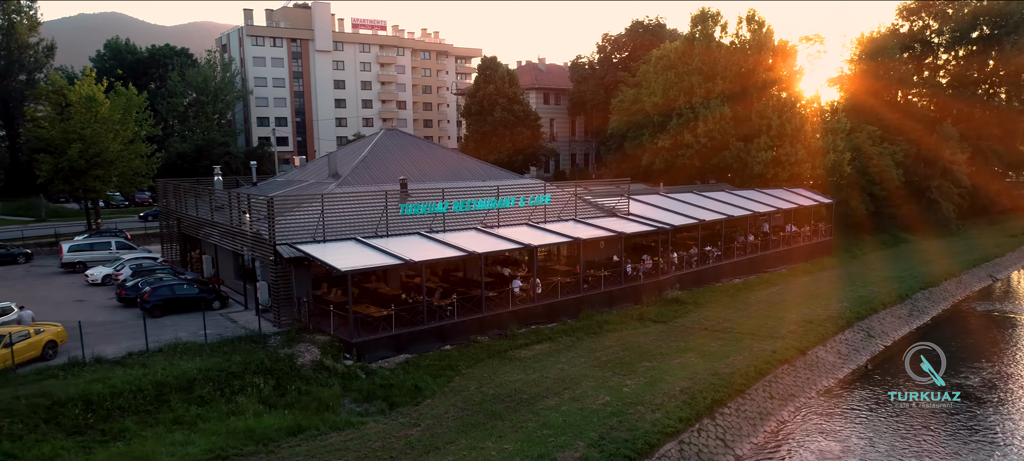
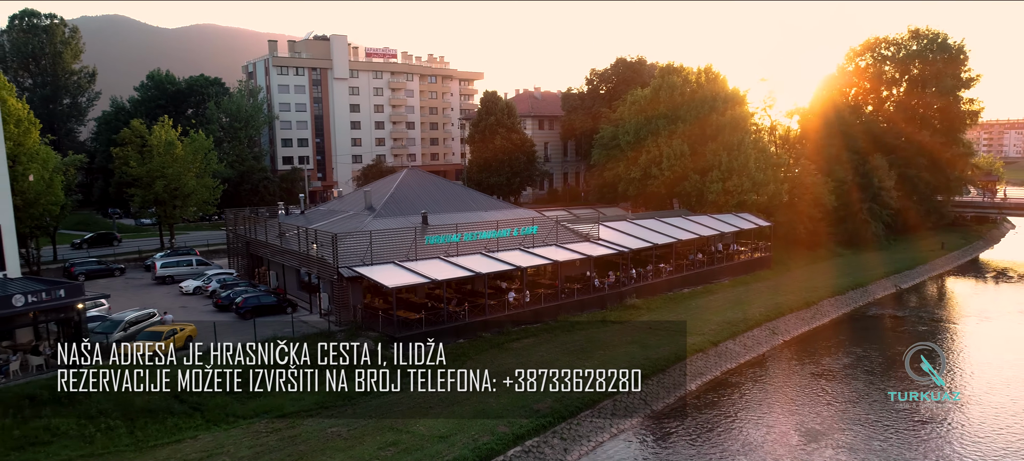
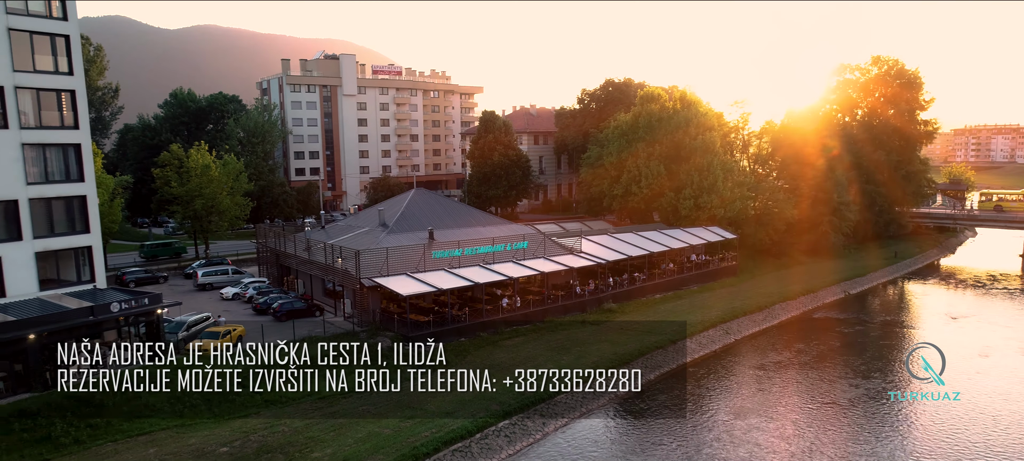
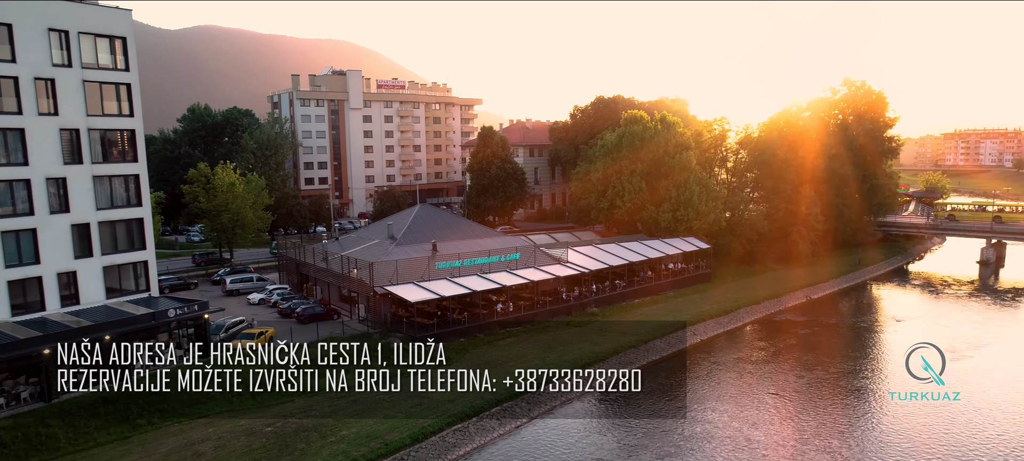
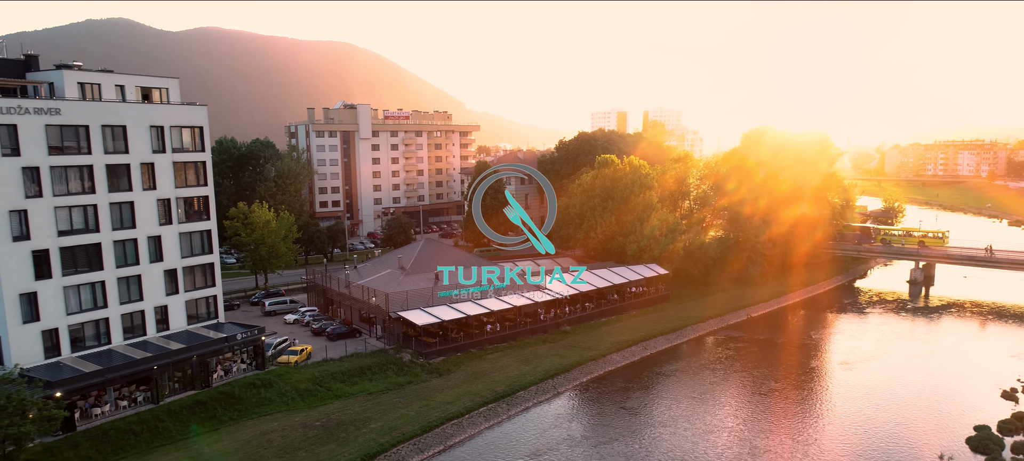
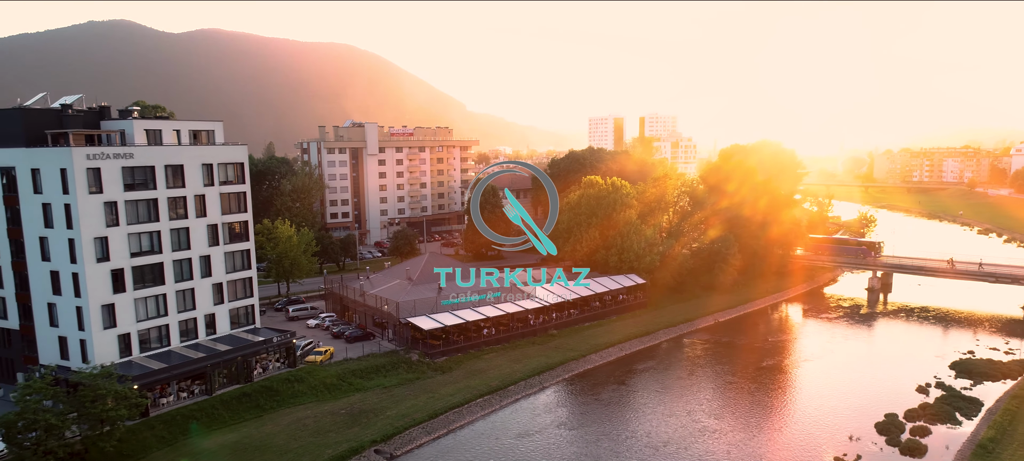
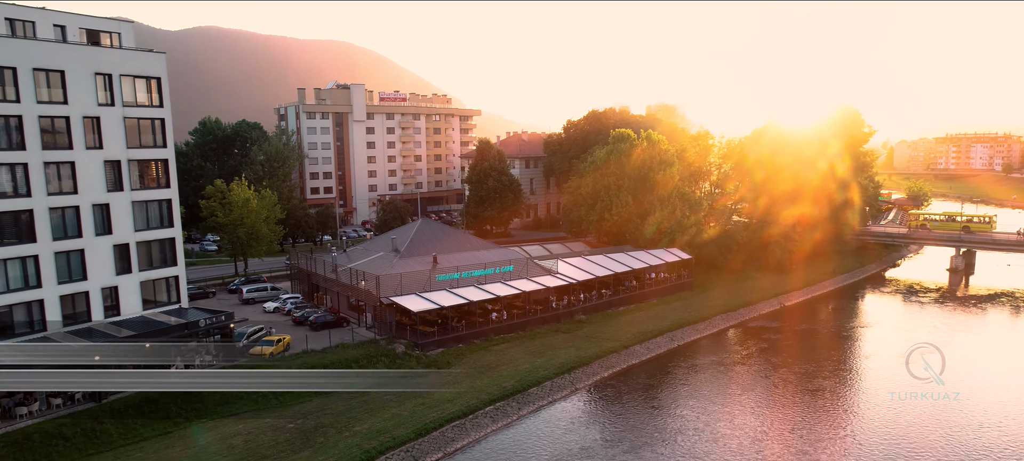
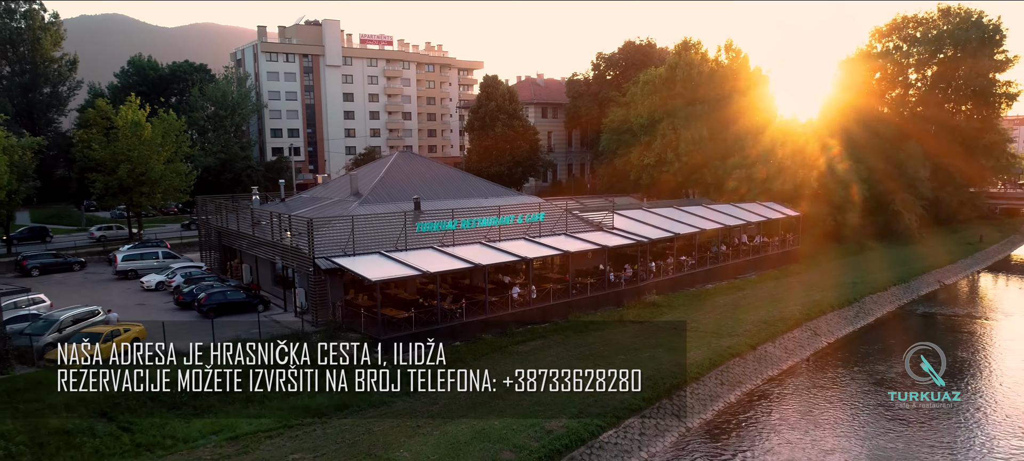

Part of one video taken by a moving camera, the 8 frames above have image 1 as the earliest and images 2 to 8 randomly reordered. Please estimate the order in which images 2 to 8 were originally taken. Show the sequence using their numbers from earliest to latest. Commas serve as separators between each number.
8, 2, 3, 4, 7, 5, 6
